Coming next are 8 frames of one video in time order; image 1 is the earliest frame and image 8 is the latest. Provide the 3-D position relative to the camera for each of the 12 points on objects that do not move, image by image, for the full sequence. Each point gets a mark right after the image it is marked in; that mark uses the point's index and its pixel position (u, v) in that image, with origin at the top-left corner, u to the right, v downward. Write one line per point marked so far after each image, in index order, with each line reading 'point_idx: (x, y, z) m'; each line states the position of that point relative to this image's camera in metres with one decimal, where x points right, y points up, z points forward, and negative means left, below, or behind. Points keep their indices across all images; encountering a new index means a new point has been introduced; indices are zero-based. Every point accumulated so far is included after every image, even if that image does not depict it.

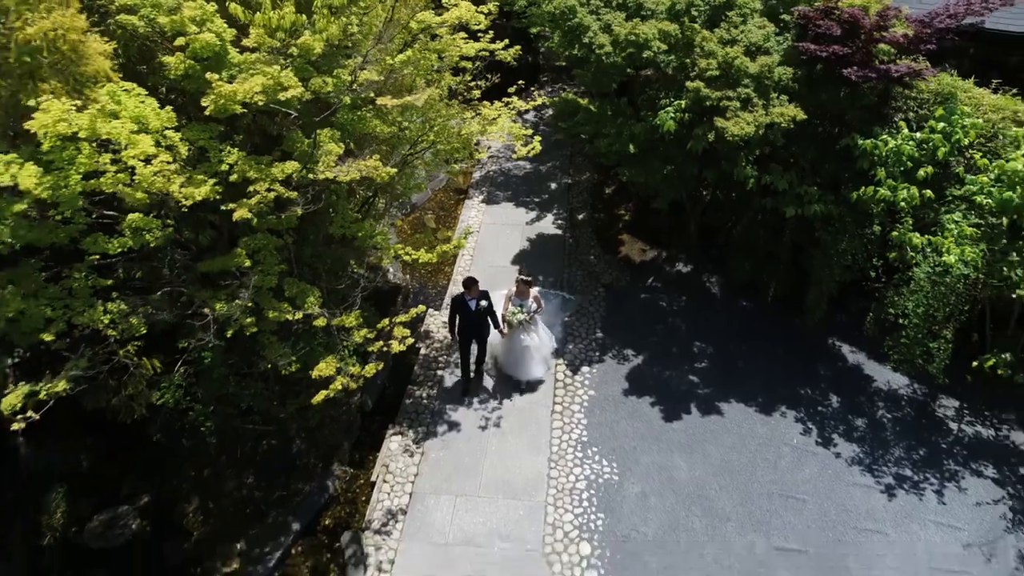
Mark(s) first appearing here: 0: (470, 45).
0: (-0.4, +2.4, +7.1) m
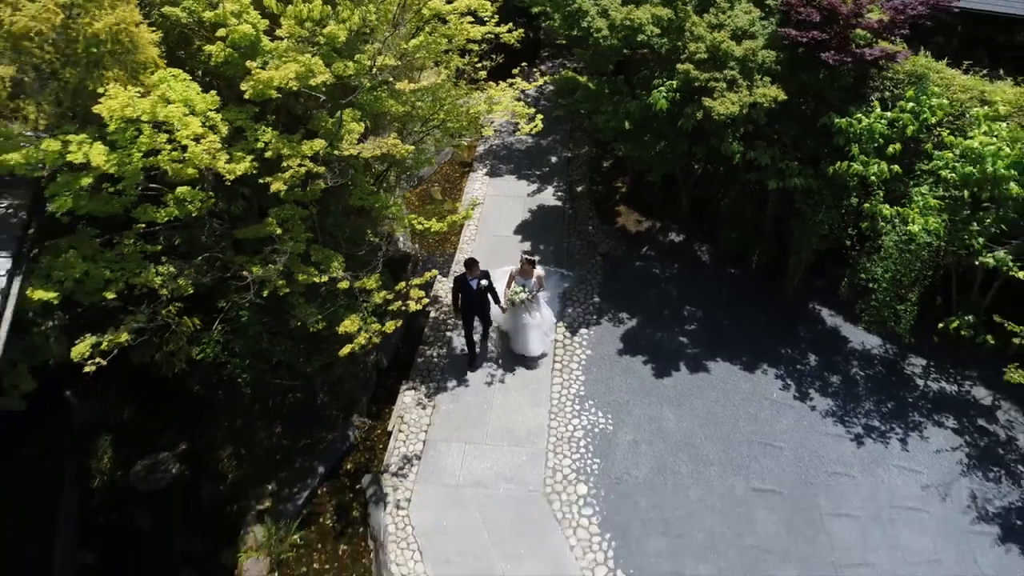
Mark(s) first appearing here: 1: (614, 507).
0: (-0.3, +2.8, +7.7) m
1: (+1.0, -2.2, +7.4) m
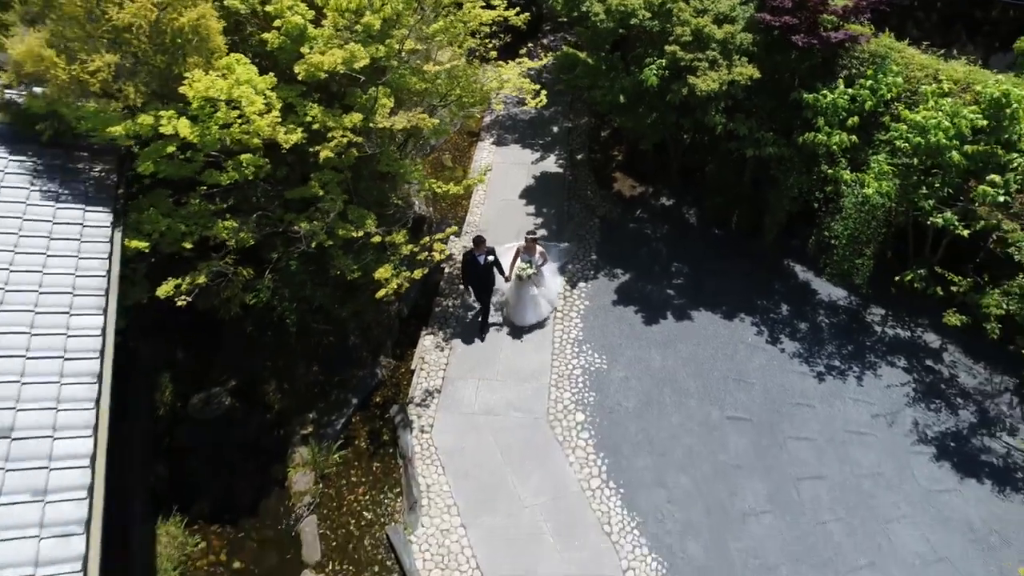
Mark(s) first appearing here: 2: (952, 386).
0: (-0.3, +3.3, +8.7) m
1: (+1.1, -1.7, +8.6) m
2: (+5.5, -1.2, +9.0) m
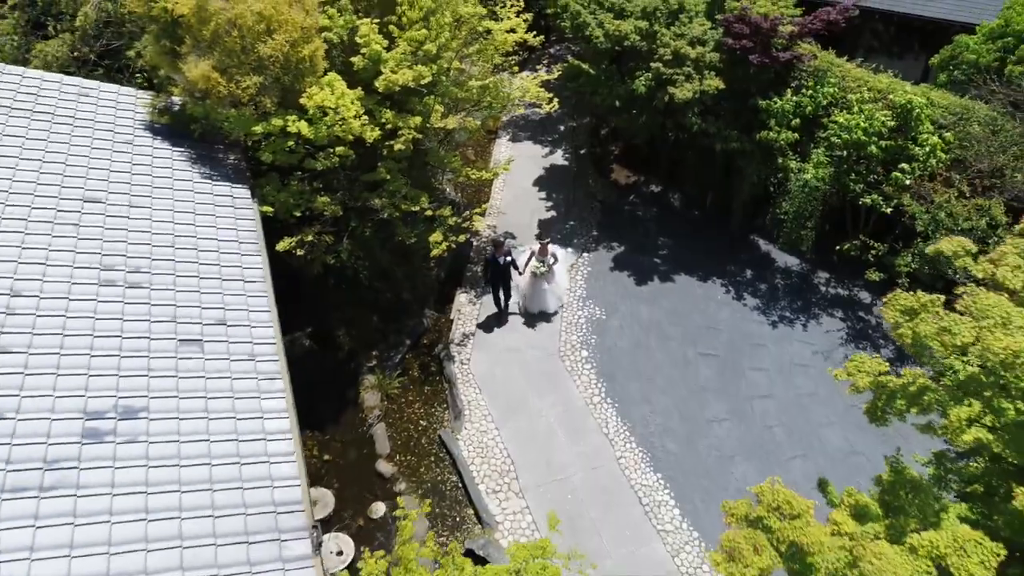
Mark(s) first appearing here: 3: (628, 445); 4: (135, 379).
0: (0.0, +3.8, +11.1) m
1: (+1.4, -1.1, +11.0) m
2: (+5.7, -0.7, +11.4) m
3: (+1.6, -2.1, +9.9) m
4: (-3.0, -0.7, +5.8) m
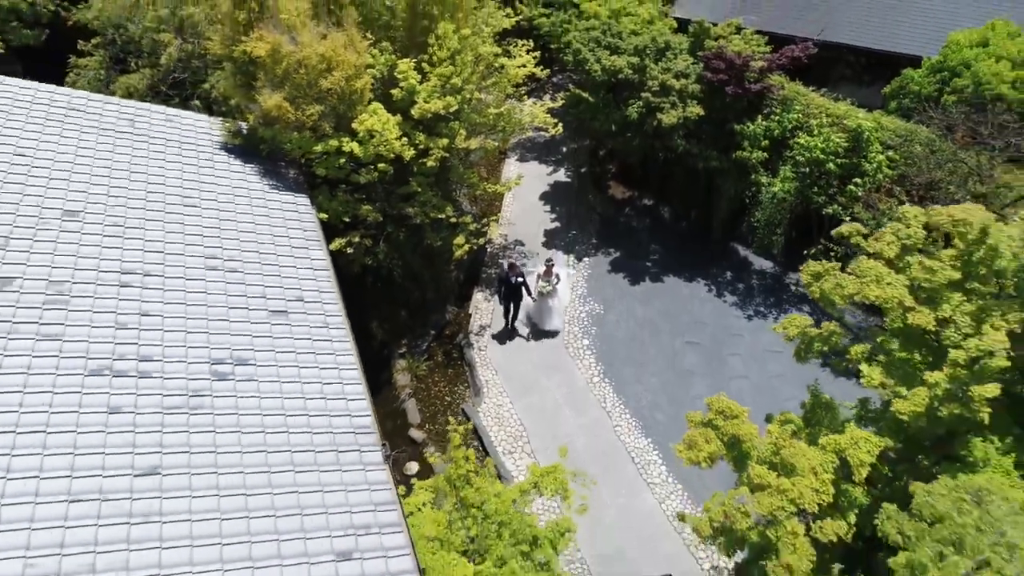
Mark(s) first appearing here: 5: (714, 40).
0: (+0.2, +3.9, +13.0) m
1: (+1.6, -1.1, +12.8) m
2: (+5.9, -0.6, +13.2) m
3: (+1.8, -2.0, +11.6) m
4: (-2.8, -0.5, +7.6) m
5: (+3.9, +4.8, +13.9) m
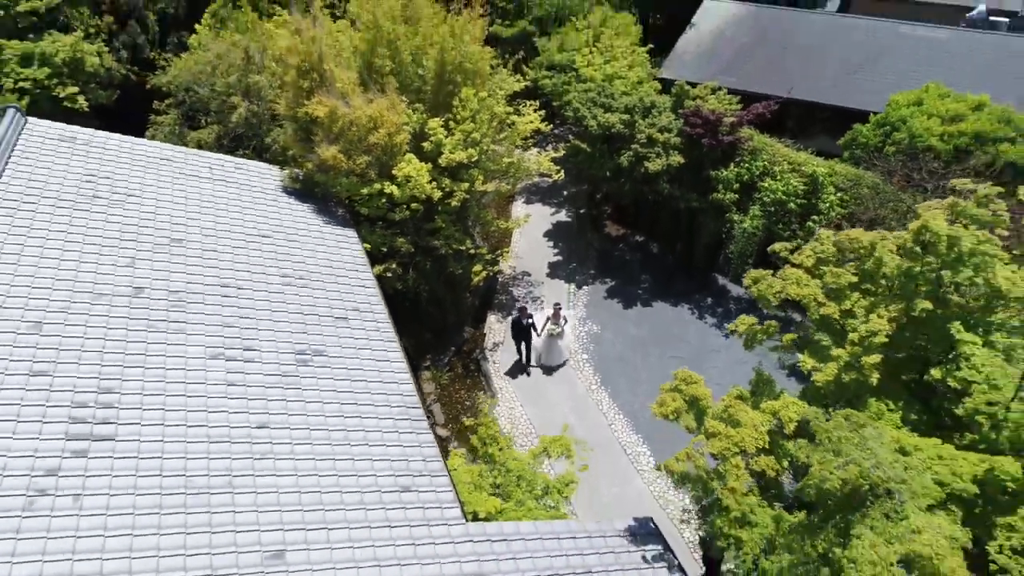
0: (+0.4, +3.4, +15.3) m
1: (+1.8, -1.5, +14.8) m
2: (+6.1, -1.1, +15.2) m
3: (+2.0, -2.4, +13.6) m
4: (-2.6, -0.6, +9.7) m
5: (+4.1, +4.3, +16.3) m
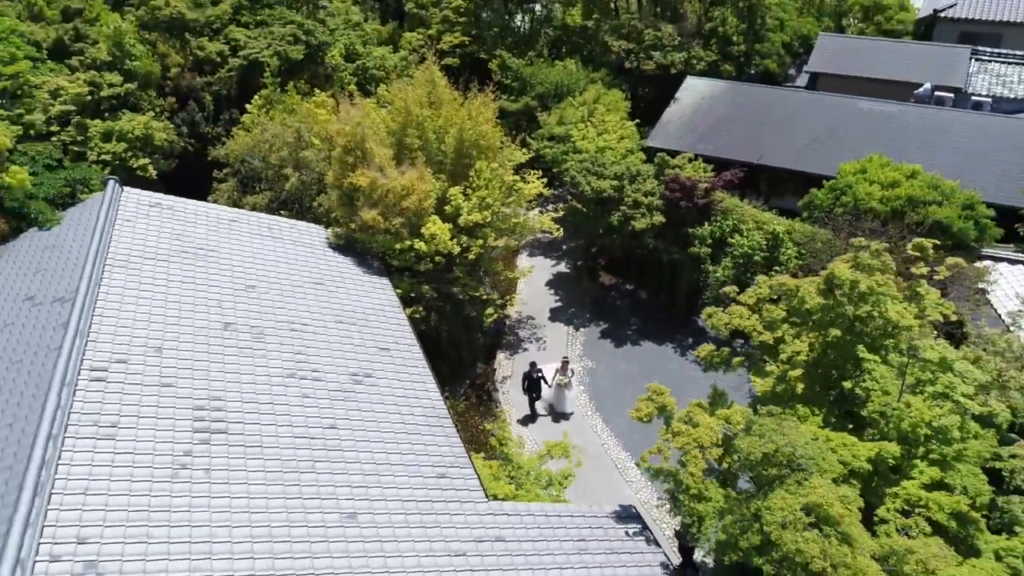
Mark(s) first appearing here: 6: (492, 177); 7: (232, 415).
0: (+0.6, +2.4, +18.0) m
1: (+2.0, -2.5, +17.2) m
2: (+6.3, -2.1, +17.6) m
3: (+2.1, -3.3, +15.9) m
4: (-2.5, -1.2, +12.1) m
5: (+4.2, +3.2, +19.0) m
6: (-0.5, +2.5, +16.7) m
7: (-3.8, -1.7, +9.9) m
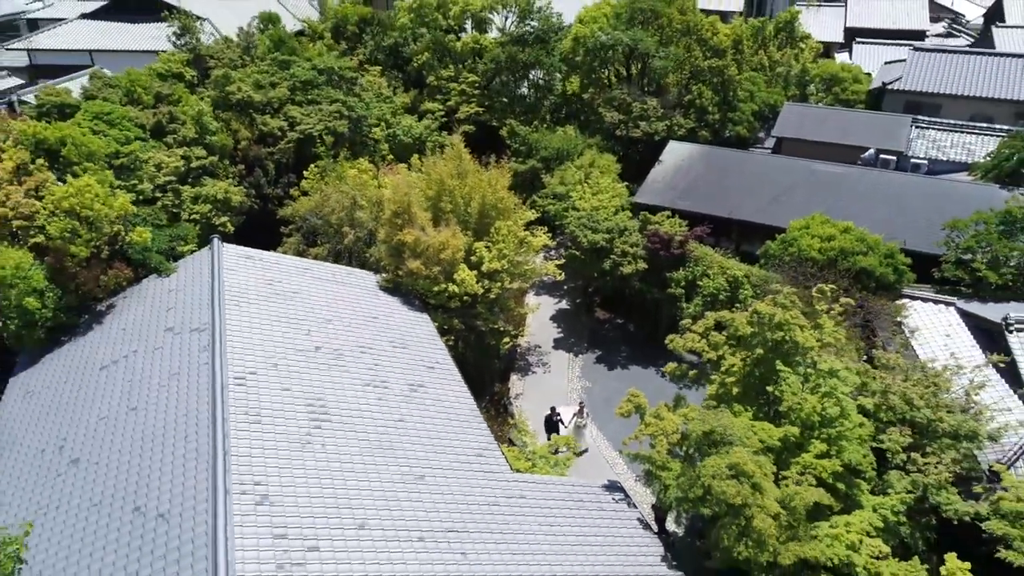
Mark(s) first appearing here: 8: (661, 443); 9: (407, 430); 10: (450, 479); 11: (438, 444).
0: (+0.9, +1.4, +22.3) m
1: (+2.3, -3.5, +21.1) m
2: (+6.7, -3.1, +21.6) m
3: (+2.5, -4.2, +19.8) m
4: (-2.1, -1.9, +16.2) m
5: (+4.6, +2.1, +23.3) m
6: (-0.2, +1.6, +21.0) m
7: (-3.5, -2.4, +13.9) m
8: (+2.8, -3.0, +13.8) m
9: (-2.1, -2.8, +14.1) m
10: (-1.1, -3.5, +13.3) m
11: (-1.5, -3.1, +14.1) m
